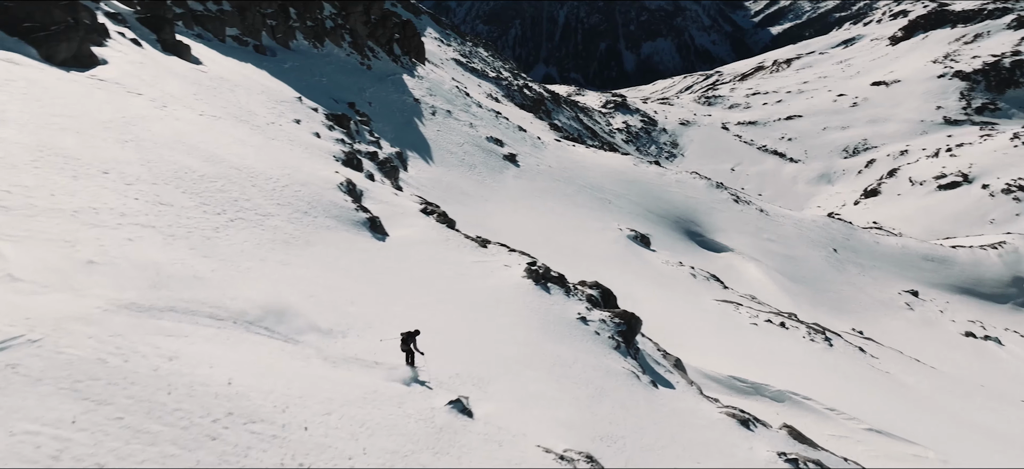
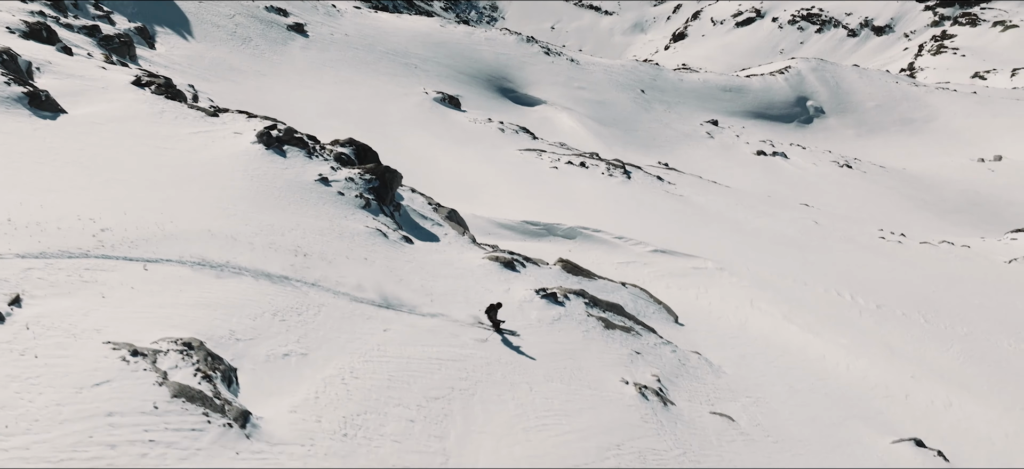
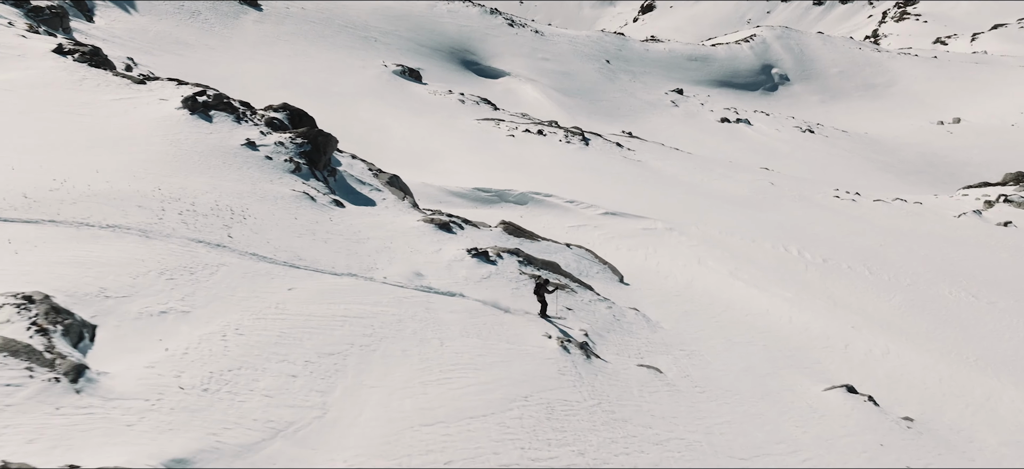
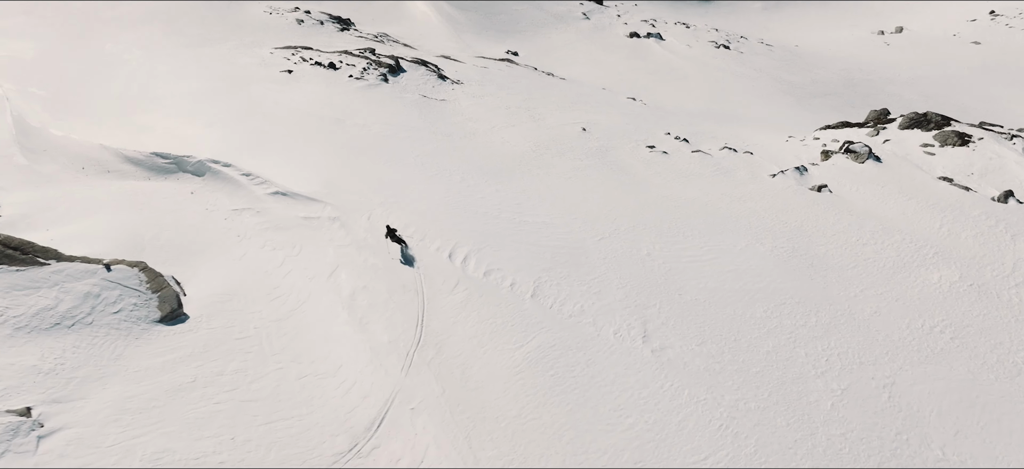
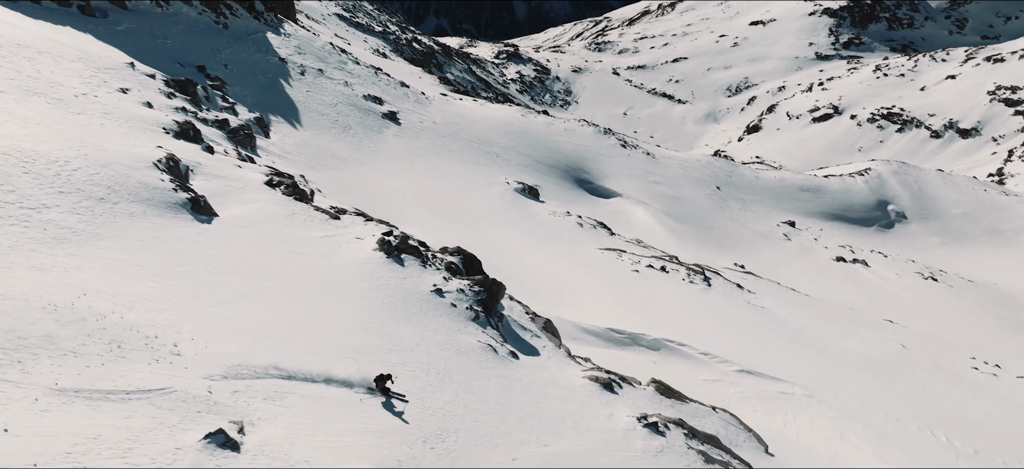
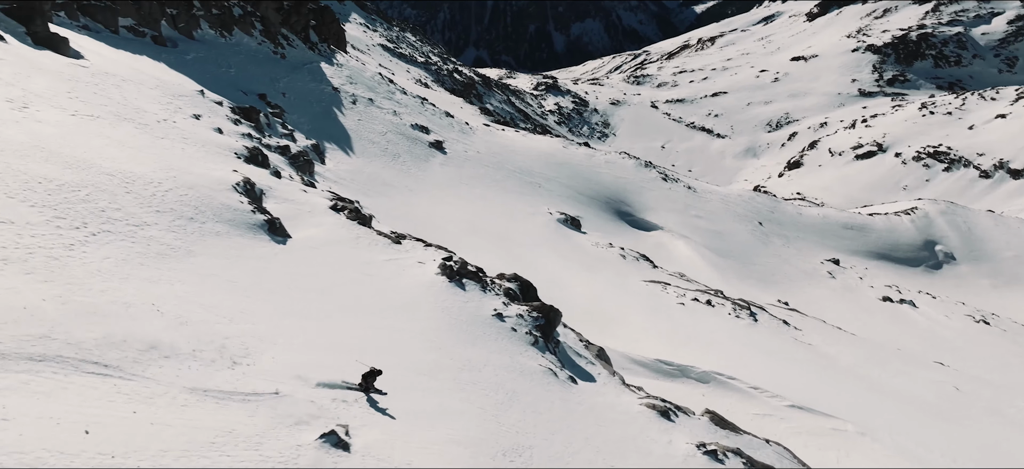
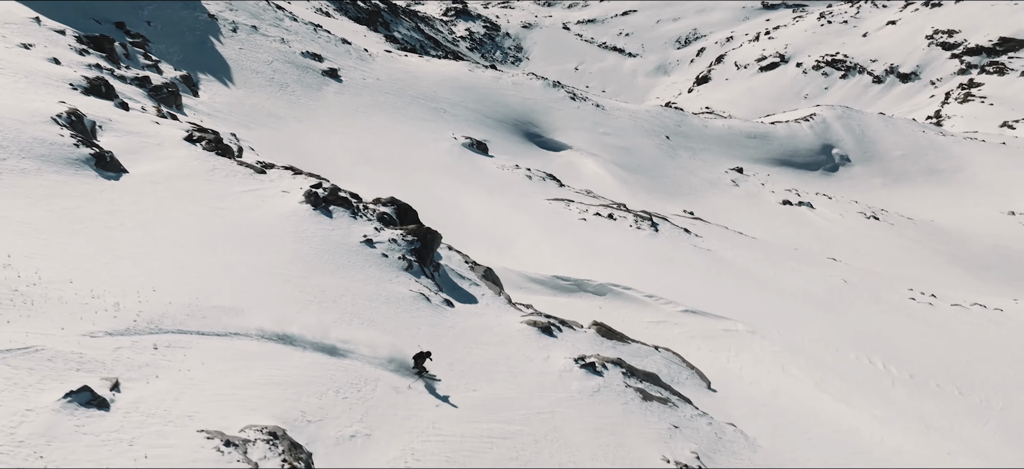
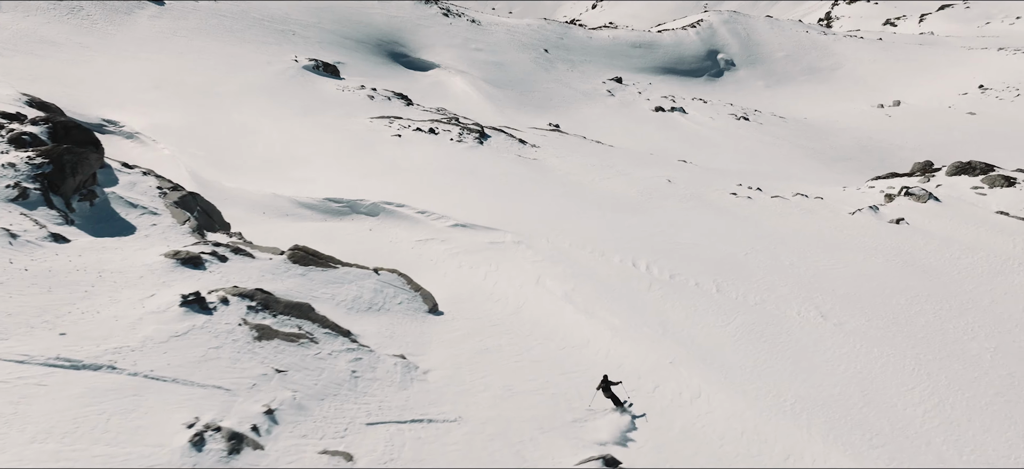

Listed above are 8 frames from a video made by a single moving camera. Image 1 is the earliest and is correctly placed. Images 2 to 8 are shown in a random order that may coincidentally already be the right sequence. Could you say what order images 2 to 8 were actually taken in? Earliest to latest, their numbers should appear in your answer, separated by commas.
6, 5, 7, 2, 3, 8, 4
